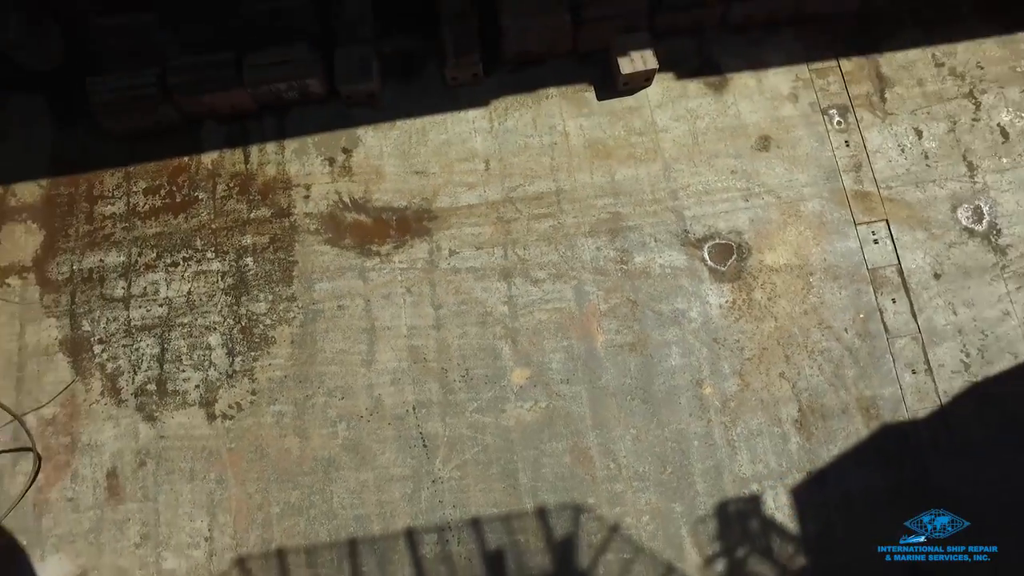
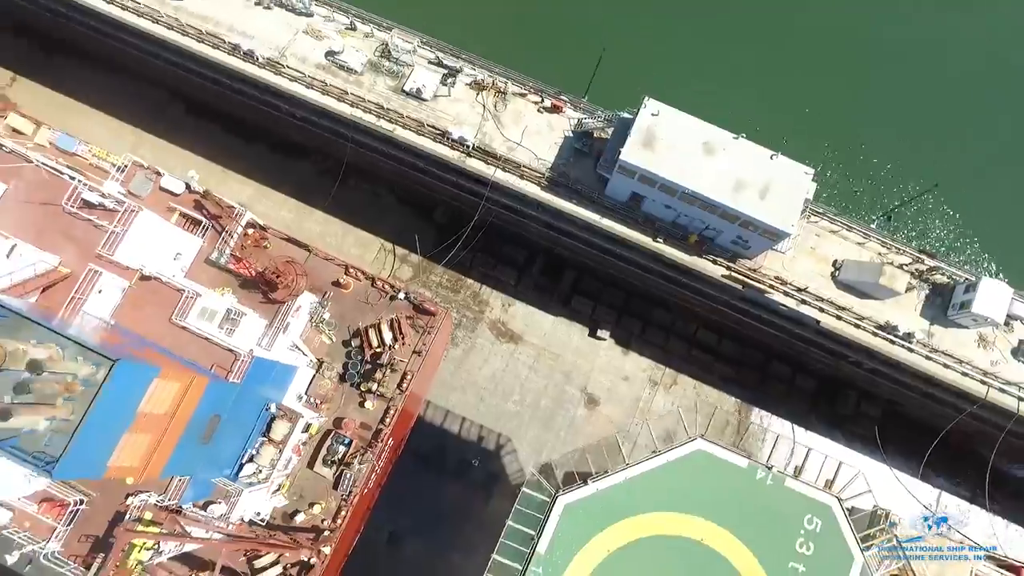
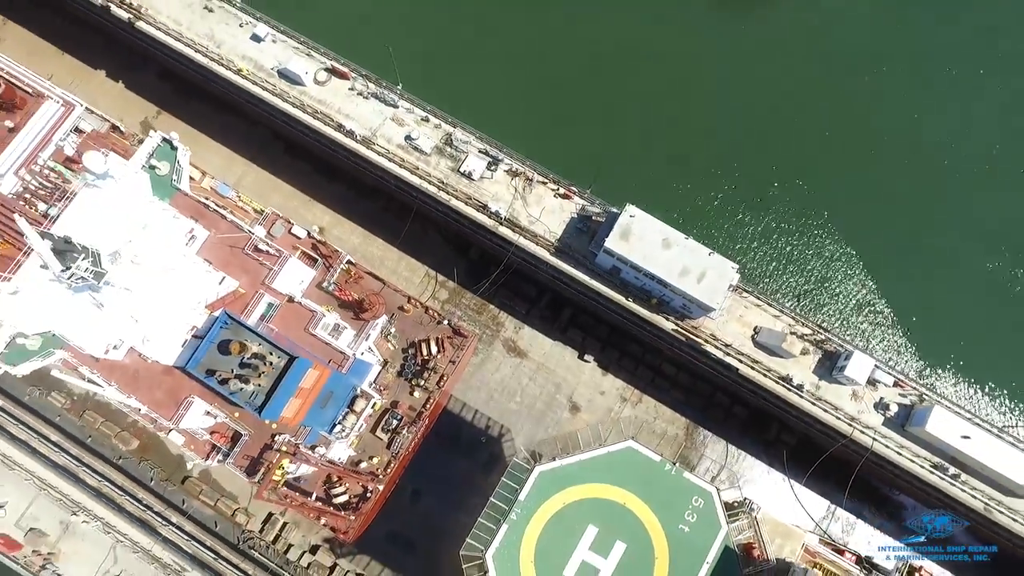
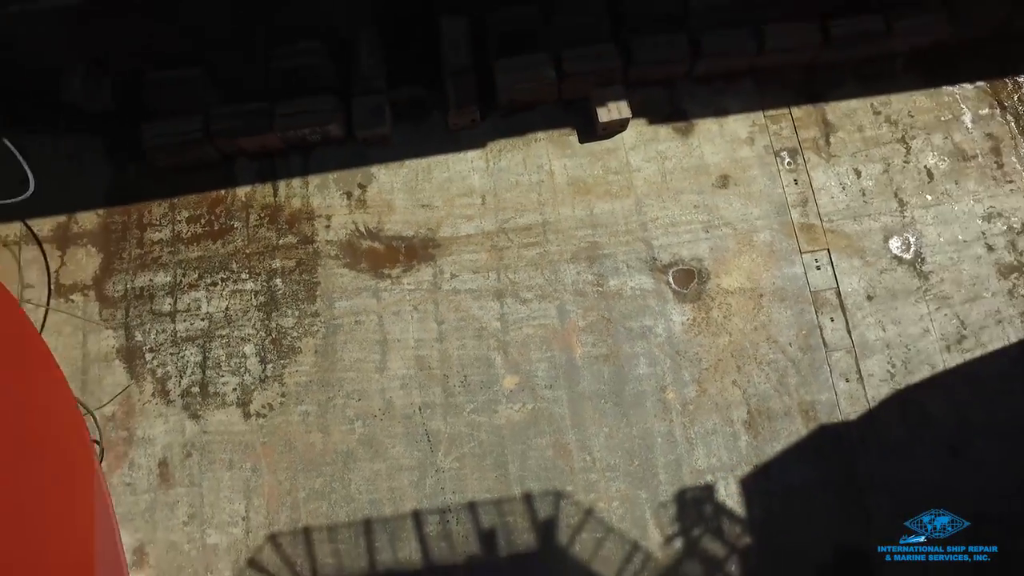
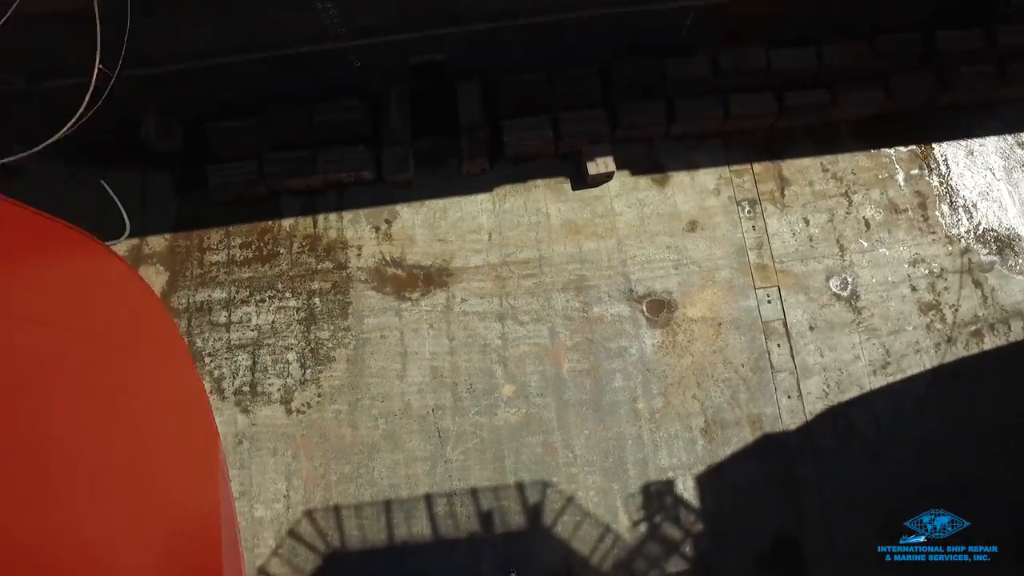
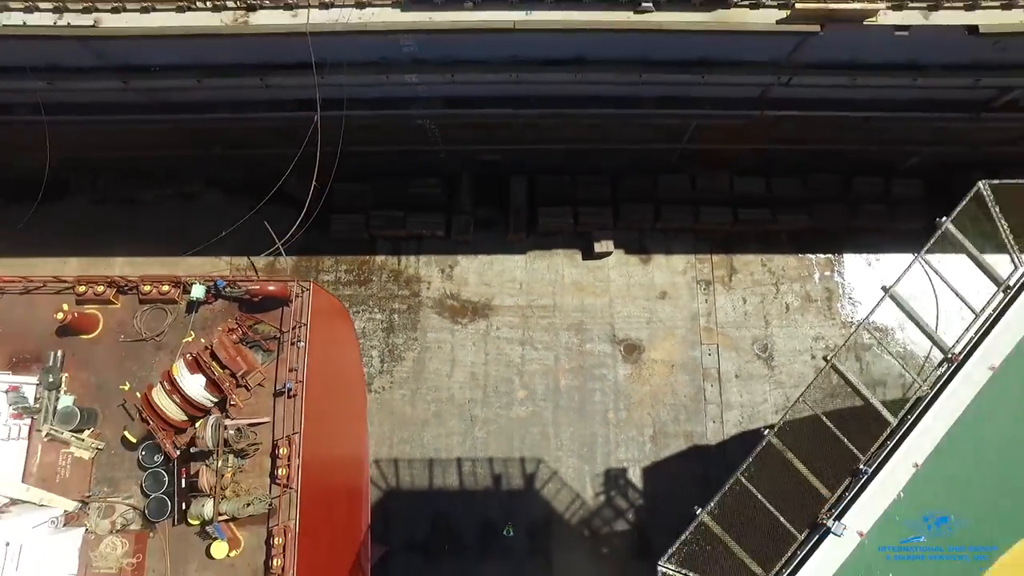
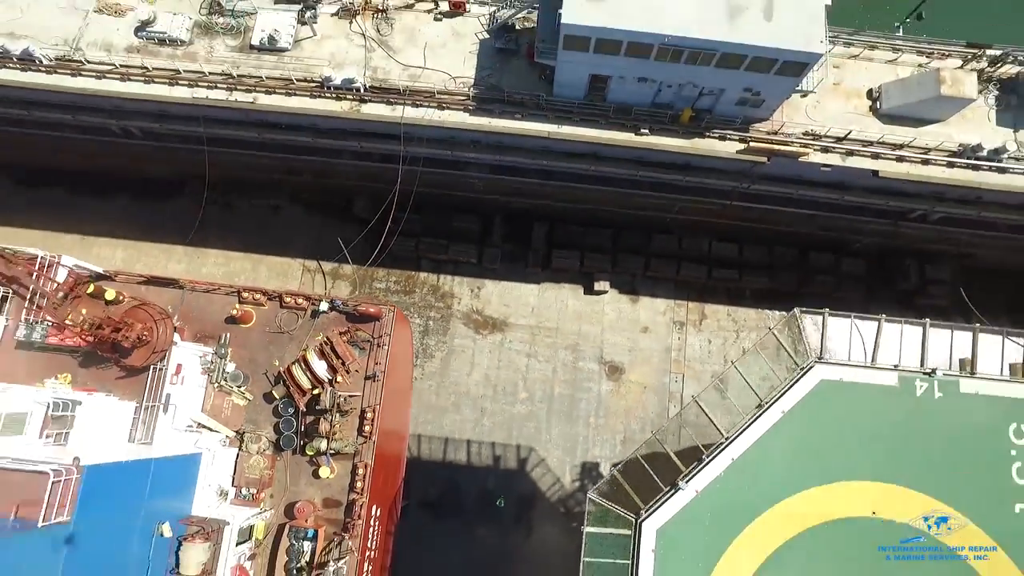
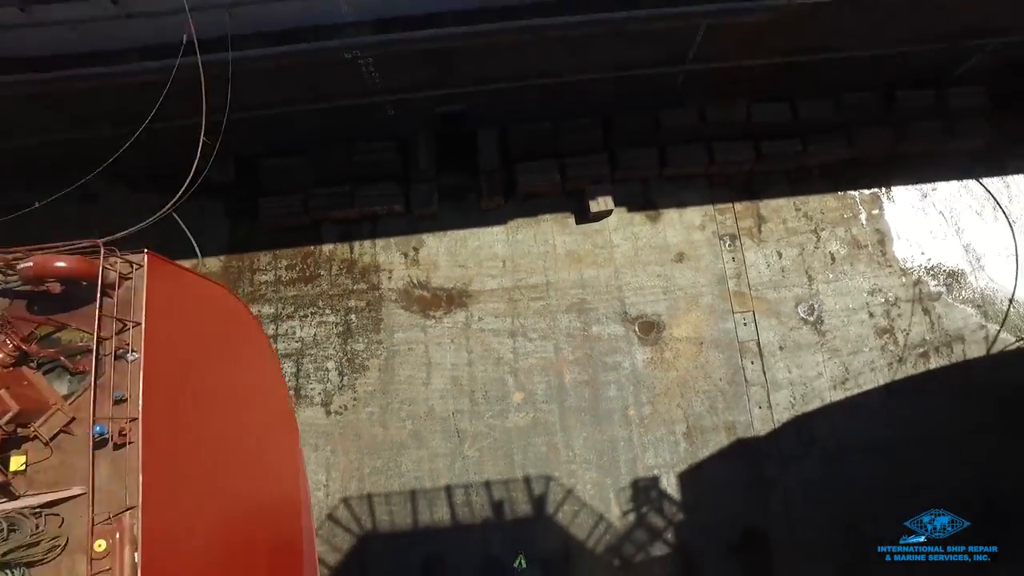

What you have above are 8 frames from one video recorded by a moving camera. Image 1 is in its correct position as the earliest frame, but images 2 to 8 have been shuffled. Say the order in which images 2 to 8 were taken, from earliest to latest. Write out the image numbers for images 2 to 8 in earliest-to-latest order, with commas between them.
4, 5, 8, 6, 7, 2, 3
